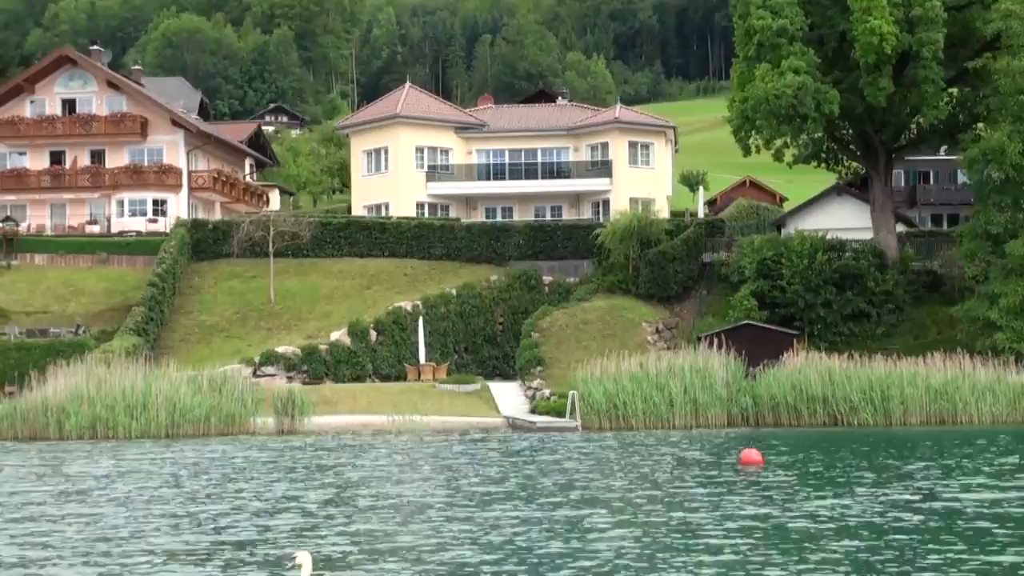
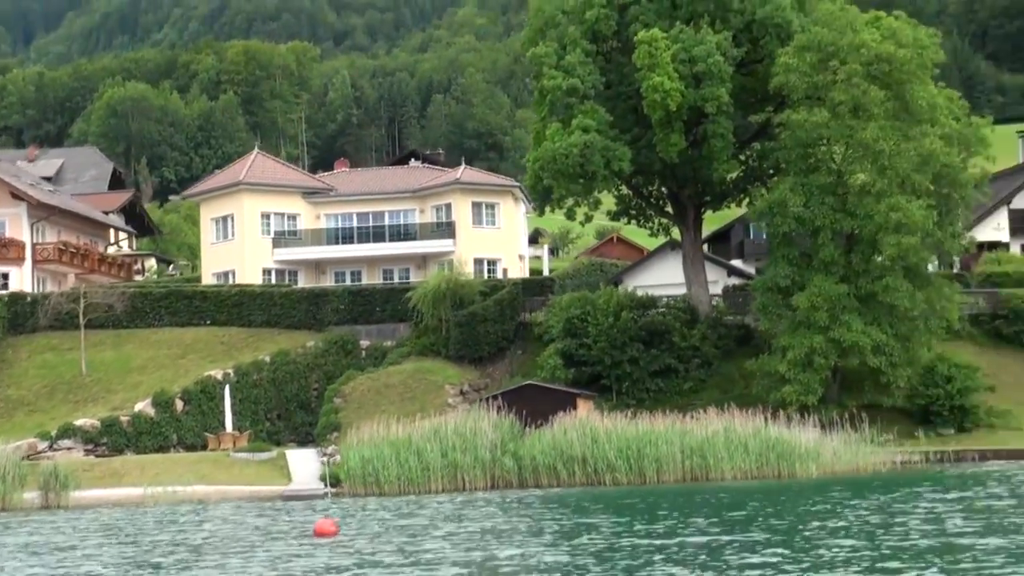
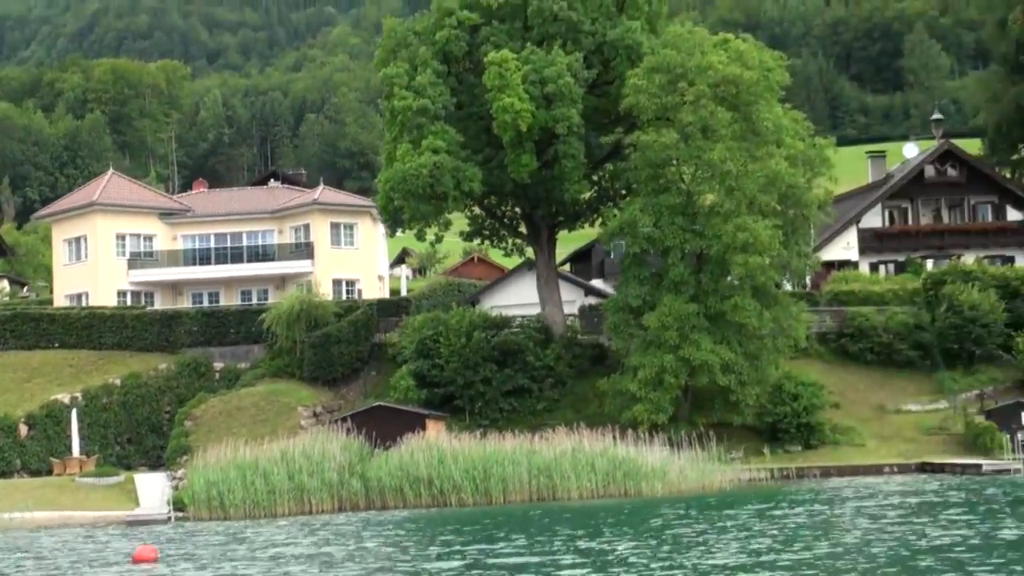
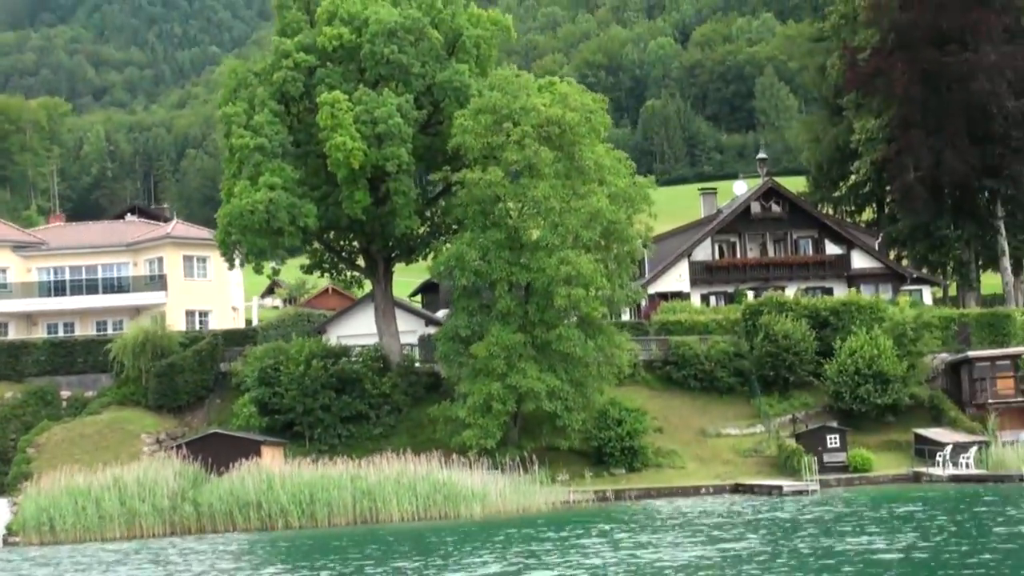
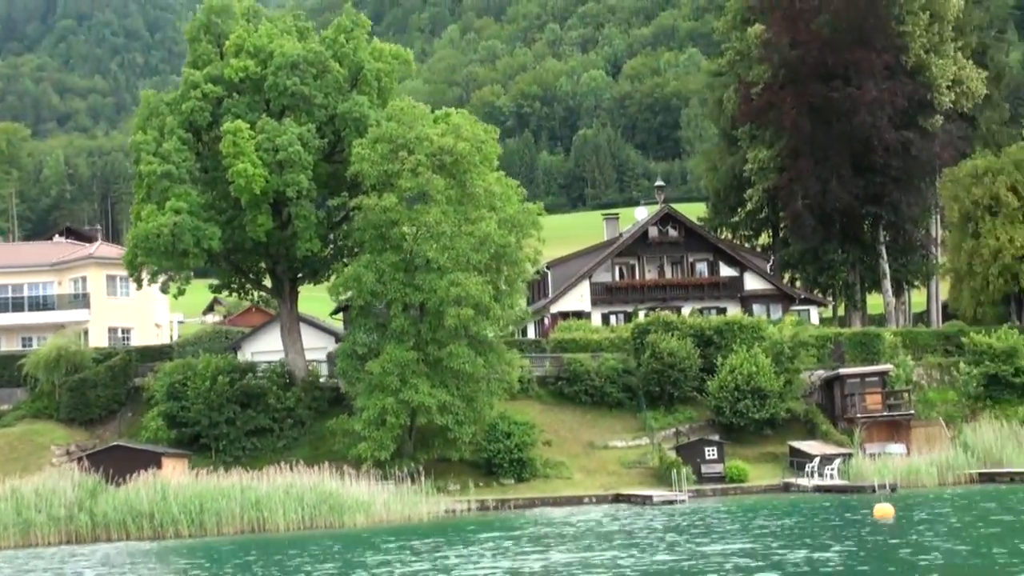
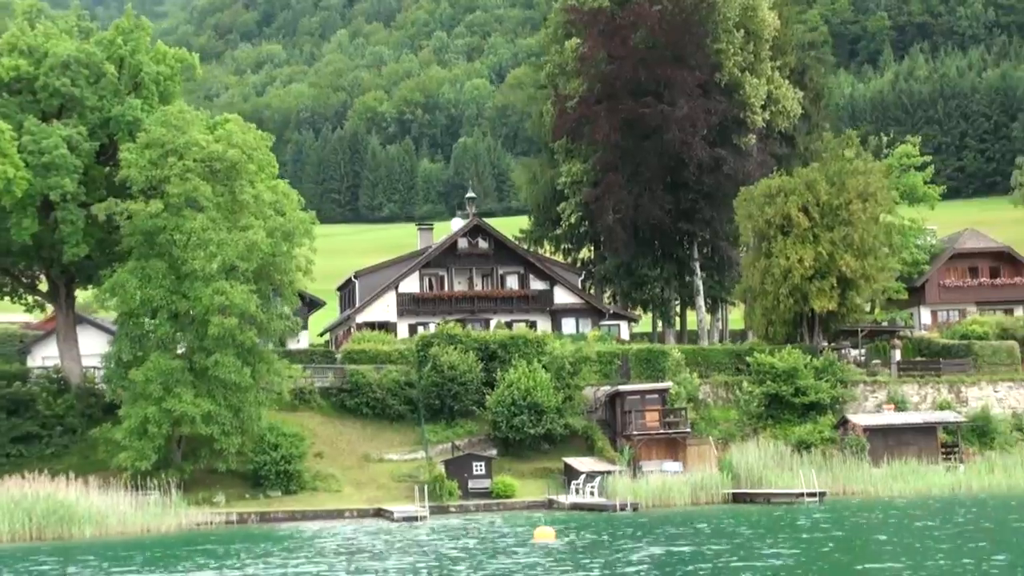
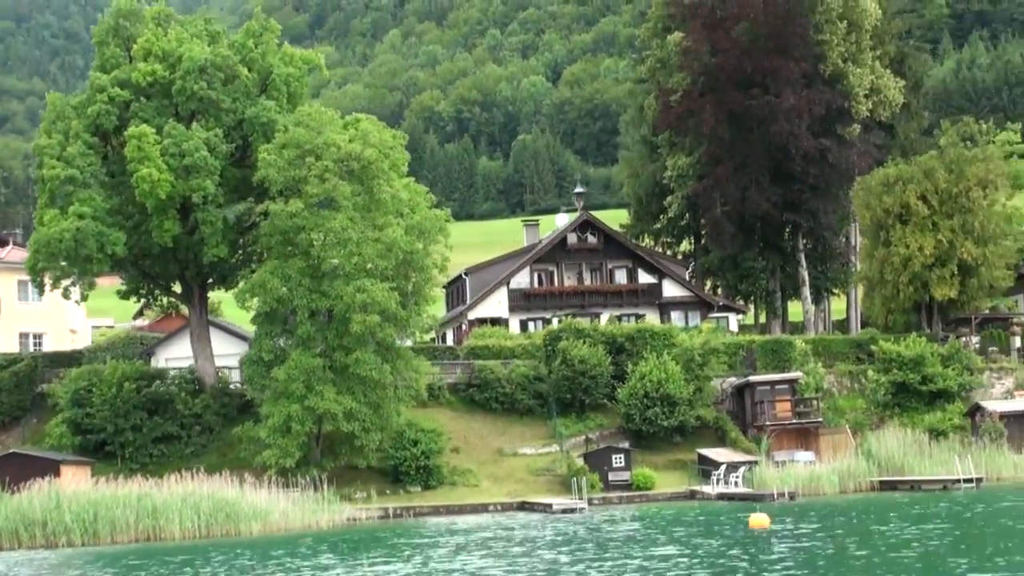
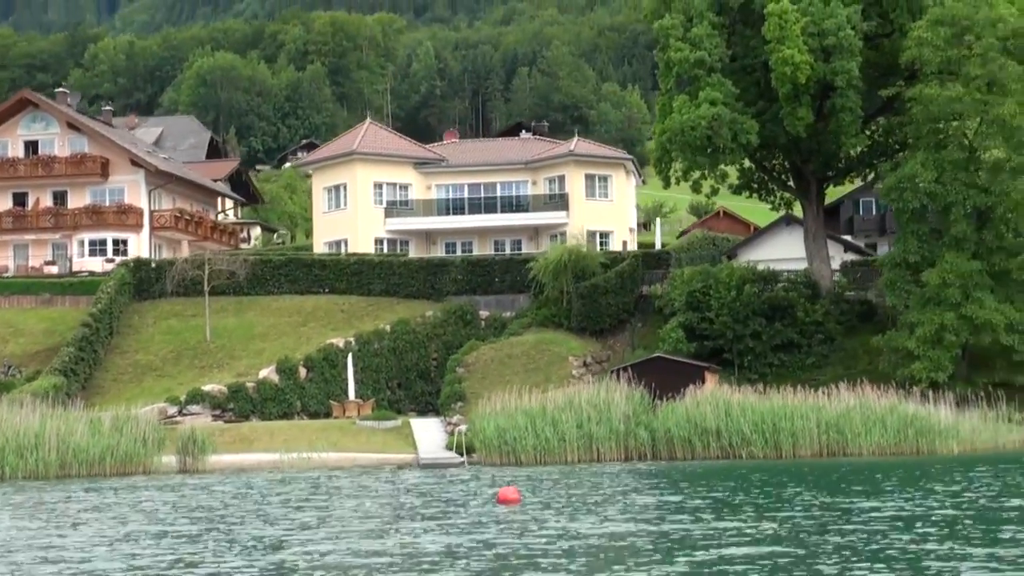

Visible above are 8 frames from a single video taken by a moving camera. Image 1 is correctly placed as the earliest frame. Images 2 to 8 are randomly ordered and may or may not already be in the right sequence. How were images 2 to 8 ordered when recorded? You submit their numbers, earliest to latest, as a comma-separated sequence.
8, 2, 3, 4, 5, 7, 6
